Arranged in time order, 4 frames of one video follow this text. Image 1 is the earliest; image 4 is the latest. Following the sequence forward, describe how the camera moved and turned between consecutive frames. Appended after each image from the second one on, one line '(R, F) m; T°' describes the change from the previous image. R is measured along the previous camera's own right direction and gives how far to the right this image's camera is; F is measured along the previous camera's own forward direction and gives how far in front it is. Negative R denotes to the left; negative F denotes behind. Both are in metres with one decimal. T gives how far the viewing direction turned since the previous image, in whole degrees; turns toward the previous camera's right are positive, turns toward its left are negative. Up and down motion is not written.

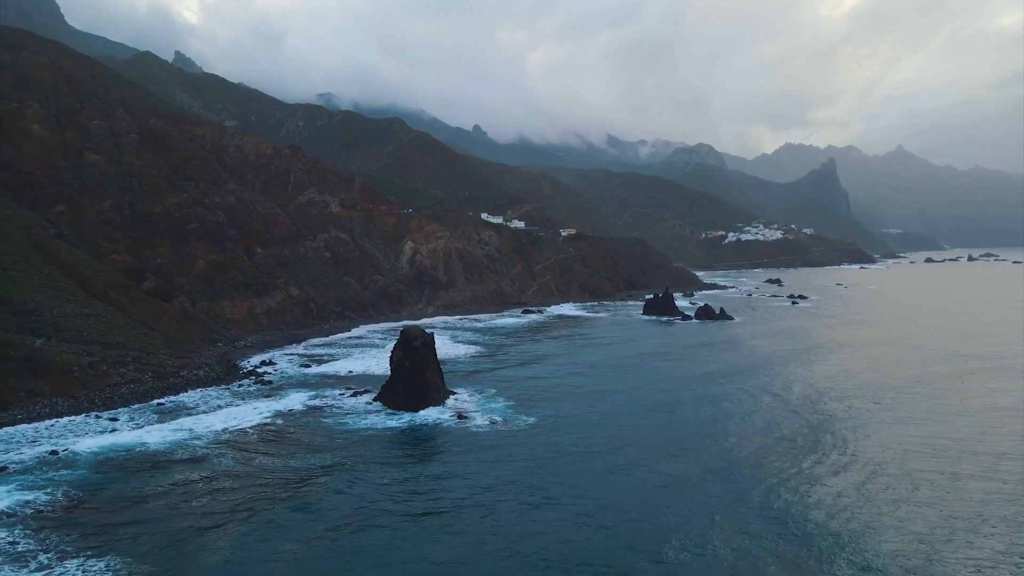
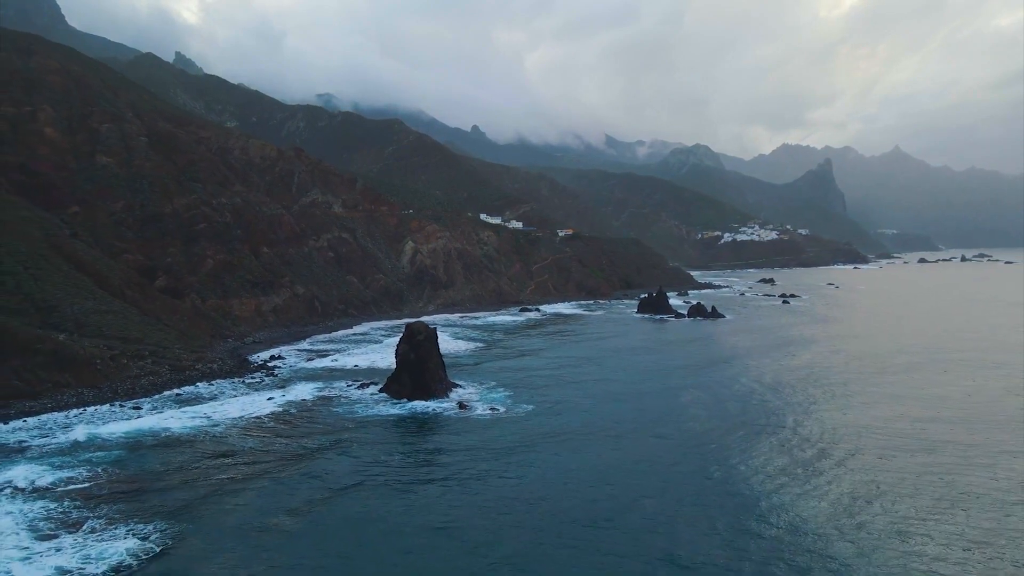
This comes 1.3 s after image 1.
(0.0, -1.7) m; 0°
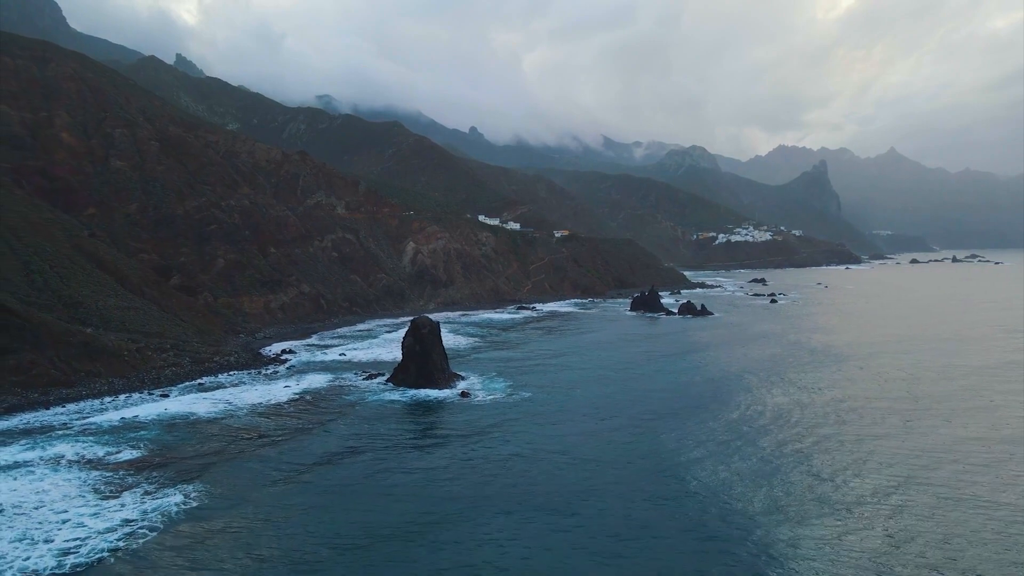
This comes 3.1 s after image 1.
(0.0, -2.3) m; 0°
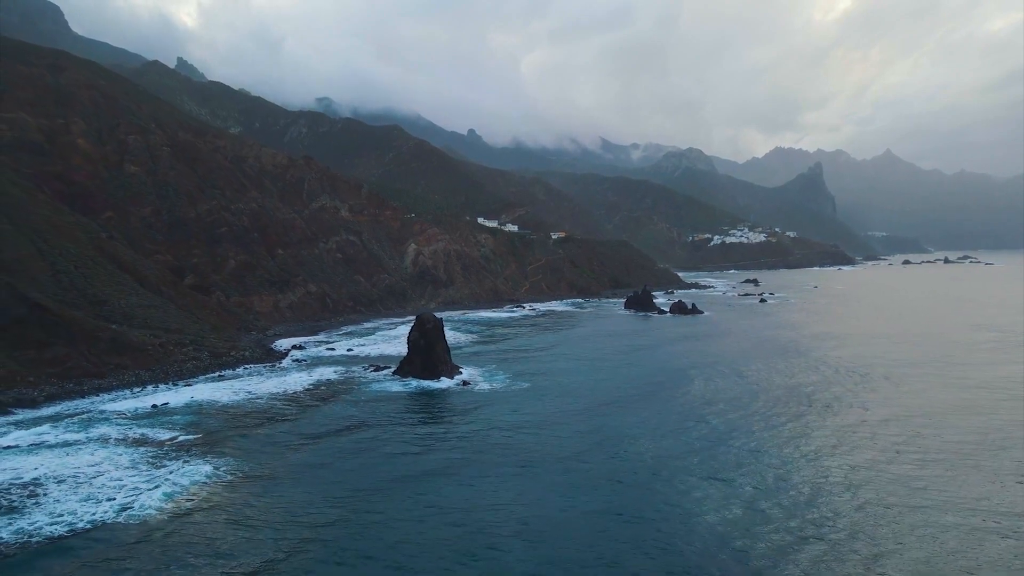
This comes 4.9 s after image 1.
(0.0, -2.4) m; 0°
